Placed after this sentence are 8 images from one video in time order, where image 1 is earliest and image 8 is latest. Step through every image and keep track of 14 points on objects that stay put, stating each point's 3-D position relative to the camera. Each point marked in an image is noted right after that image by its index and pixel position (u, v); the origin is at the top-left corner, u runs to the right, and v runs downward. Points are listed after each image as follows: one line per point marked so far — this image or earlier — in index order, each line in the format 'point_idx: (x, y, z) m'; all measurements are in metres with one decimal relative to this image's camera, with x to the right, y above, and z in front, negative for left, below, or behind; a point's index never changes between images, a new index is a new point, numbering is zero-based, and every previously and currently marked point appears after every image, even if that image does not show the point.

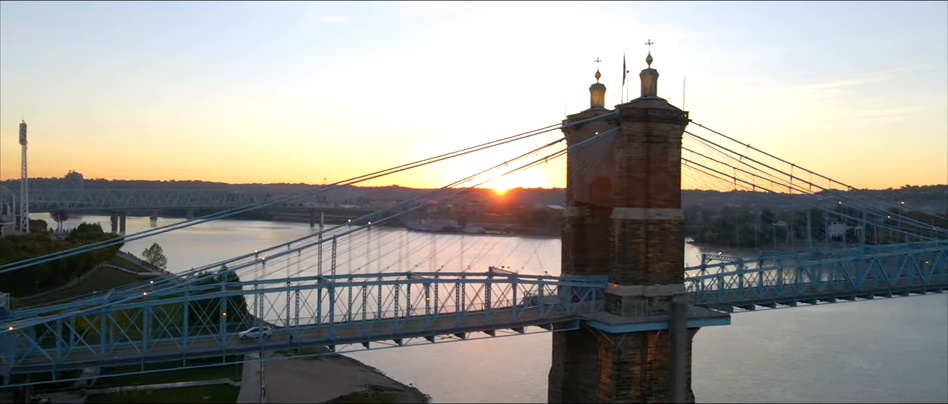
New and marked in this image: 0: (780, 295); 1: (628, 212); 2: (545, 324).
0: (+15.9, -4.9, +20.1) m
1: (+7.0, -0.5, +17.2) m
2: (+2.9, -5.5, +17.1) m
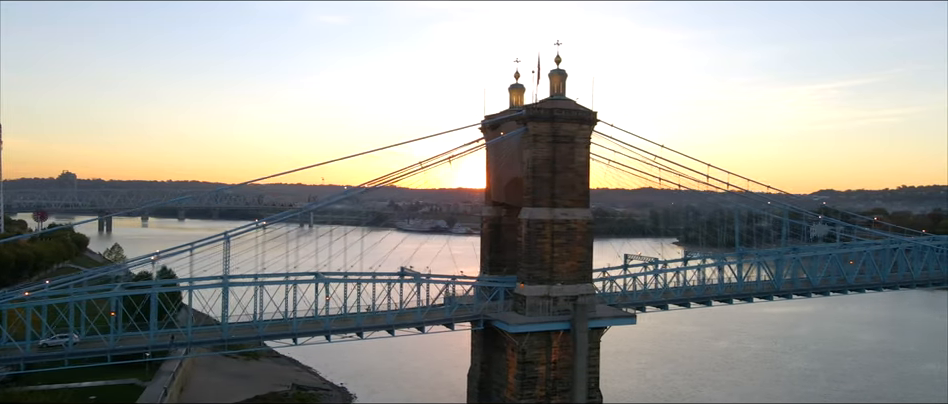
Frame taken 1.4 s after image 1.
0: (+11.7, -4.9, +20.2) m
1: (+2.7, -0.5, +17.2) m
2: (-1.3, -5.5, +17.2) m
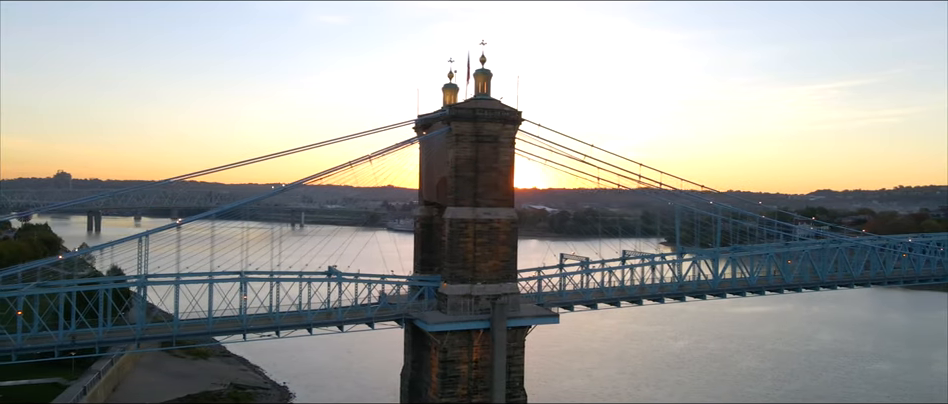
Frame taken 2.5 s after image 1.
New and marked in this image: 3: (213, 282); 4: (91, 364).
0: (+8.2, -4.9, +20.2) m
1: (-0.8, -0.4, +17.3) m
2: (-4.9, -5.5, +17.2) m
3: (-11.5, -3.5, +16.7) m
4: (-19.1, -8.1, +19.0) m
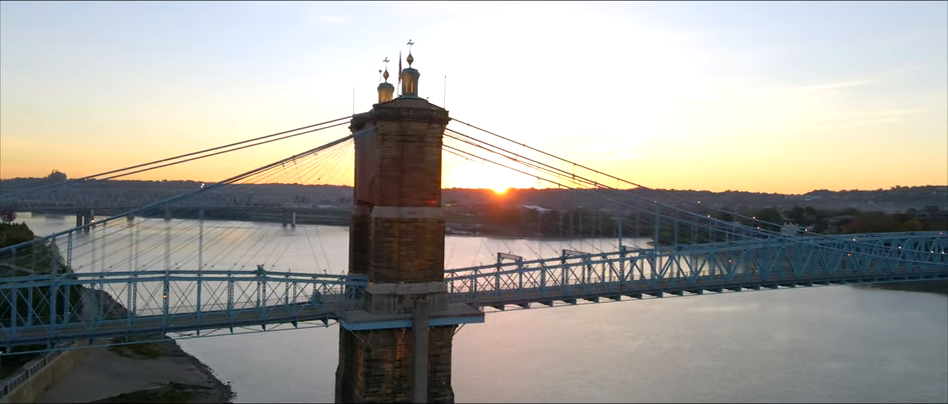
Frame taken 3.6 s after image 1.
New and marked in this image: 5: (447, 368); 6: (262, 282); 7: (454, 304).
0: (+4.8, -4.8, +20.3) m
1: (-4.2, -0.4, +17.3) m
2: (-8.3, -5.4, +17.3) m
3: (-14.9, -3.5, +16.7) m
4: (-22.5, -8.1, +19.1) m
5: (-1.2, -7.7, +17.7) m
6: (-9.9, -3.7, +17.6) m
7: (-1.0, -4.8, +18.1) m
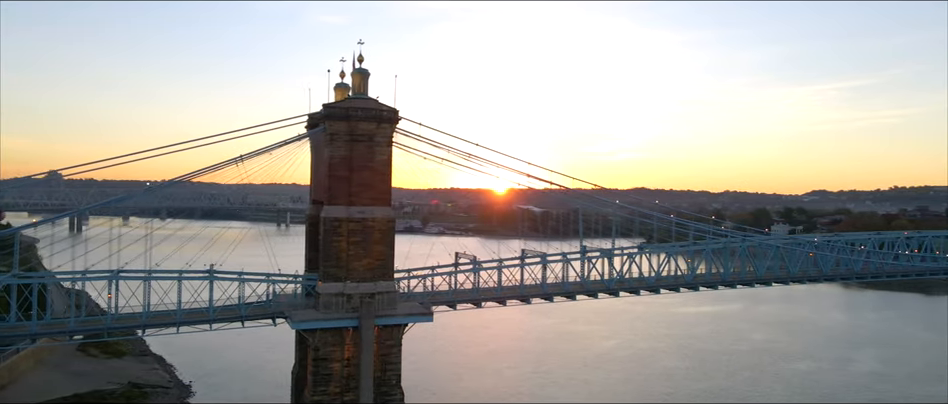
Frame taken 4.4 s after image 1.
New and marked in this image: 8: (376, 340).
0: (+2.4, -4.8, +20.3) m
1: (-6.5, -0.4, +17.3) m
2: (-10.6, -5.4, +17.3) m
3: (-17.2, -3.4, +16.8) m
4: (-24.9, -8.0, +19.1) m
5: (-3.6, -7.6, +17.7) m
6: (-12.2, -3.7, +17.6) m
7: (-3.3, -4.8, +18.1) m
8: (-4.5, -6.3, +17.5) m
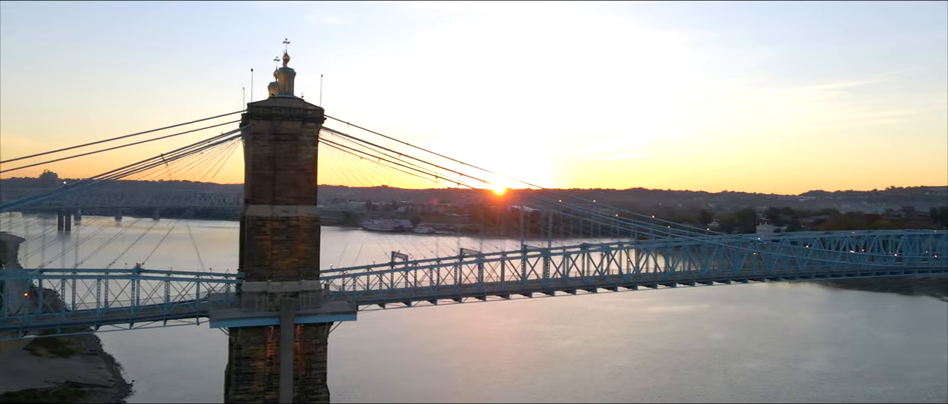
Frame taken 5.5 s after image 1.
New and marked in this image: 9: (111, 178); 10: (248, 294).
0: (-1.1, -4.8, +20.3) m
1: (-10.0, -0.3, +17.4) m
2: (-14.1, -5.4, +17.3) m
3: (-20.7, -3.4, +16.8) m
4: (-28.4, -8.0, +19.1) m
5: (-7.1, -7.6, +17.7) m
6: (-15.7, -3.7, +17.7) m
7: (-6.8, -4.7, +18.1) m
8: (-8.0, -6.3, +17.6) m
9: (-18.8, +1.3, +20.1) m
10: (-10.2, -4.1, +17.1) m
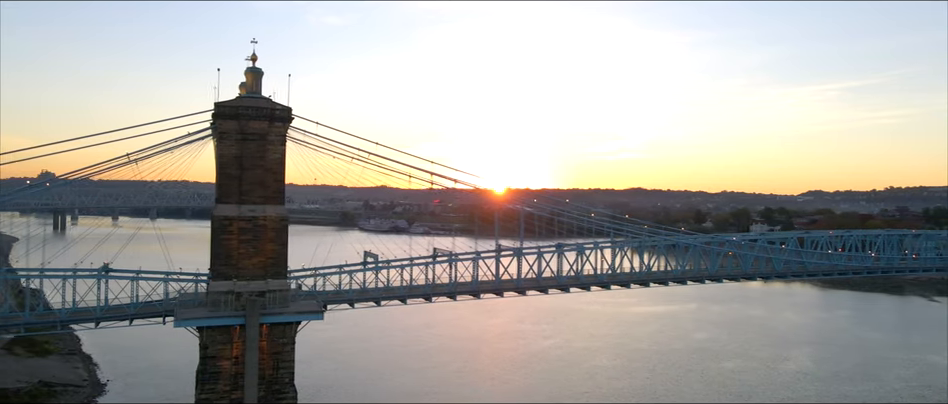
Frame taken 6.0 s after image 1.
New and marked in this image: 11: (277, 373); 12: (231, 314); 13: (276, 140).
0: (-2.6, -4.7, +20.3) m
1: (-11.6, -0.3, +17.4) m
2: (-15.6, -5.3, +17.3) m
3: (-22.3, -3.4, +16.8) m
4: (-29.9, -8.0, +19.1) m
5: (-8.6, -7.6, +17.7) m
6: (-17.3, -3.6, +17.7) m
7: (-8.3, -4.7, +18.1) m
8: (-9.5, -6.3, +17.6) m
9: (-20.3, +1.3, +20.2) m
10: (-11.7, -4.1, +17.1) m
11: (-9.1, -7.9, +17.6) m
12: (-10.8, -5.0, +16.9) m
13: (-9.2, +2.9, +17.8) m
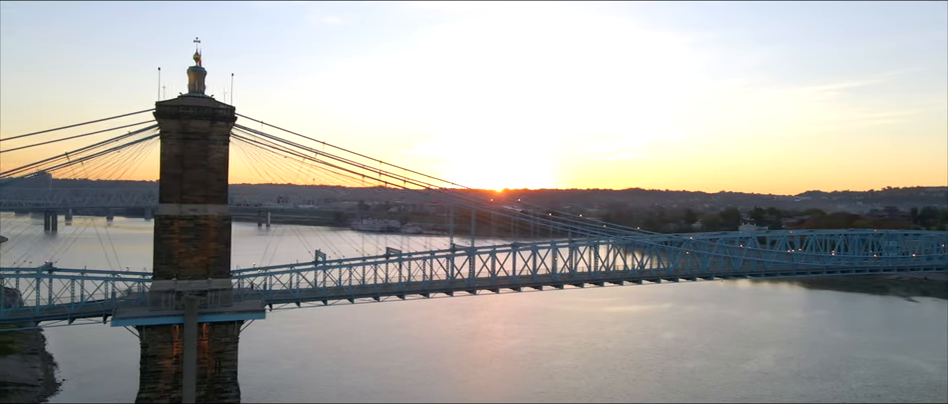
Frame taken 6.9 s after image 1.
0: (-5.3, -4.7, +20.3) m
1: (-14.2, -0.3, +17.4) m
2: (-18.3, -5.3, +17.3) m
3: (-24.9, -3.3, +16.8) m
4: (-32.6, -7.9, +19.1) m
5: (-11.3, -7.5, +17.8) m
6: (-19.9, -3.6, +17.7) m
7: (-11.0, -4.7, +18.1) m
8: (-12.2, -6.2, +17.6) m
9: (-23.0, +1.3, +20.2) m
10: (-14.4, -4.1, +17.2) m
11: (-11.8, -7.9, +17.6) m
12: (-13.4, -4.9, +17.0) m
13: (-11.9, +3.0, +17.8) m
